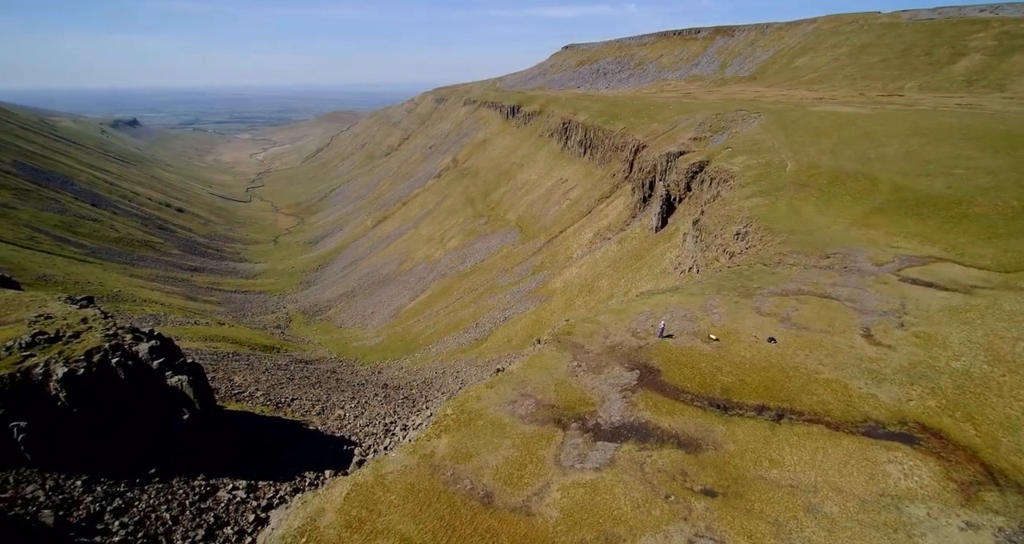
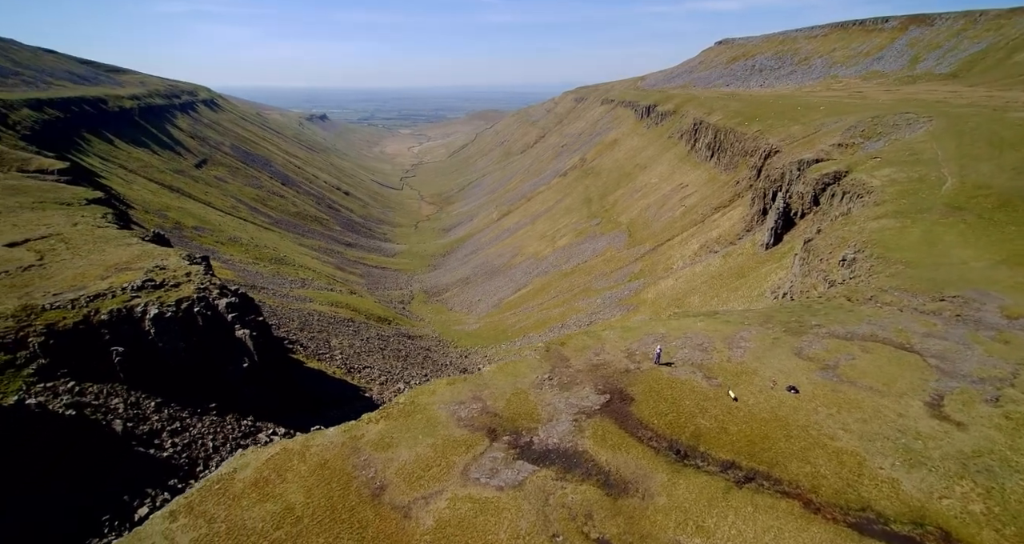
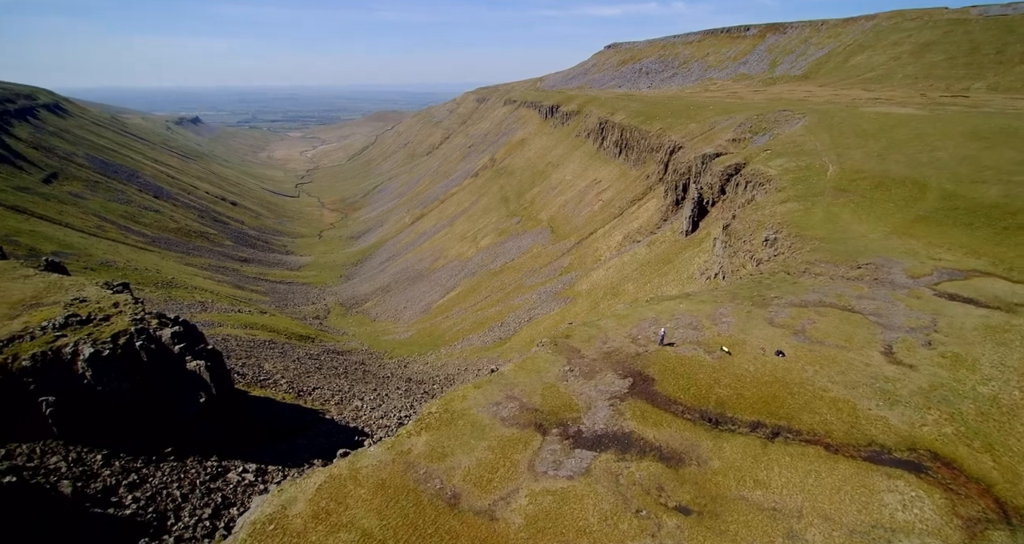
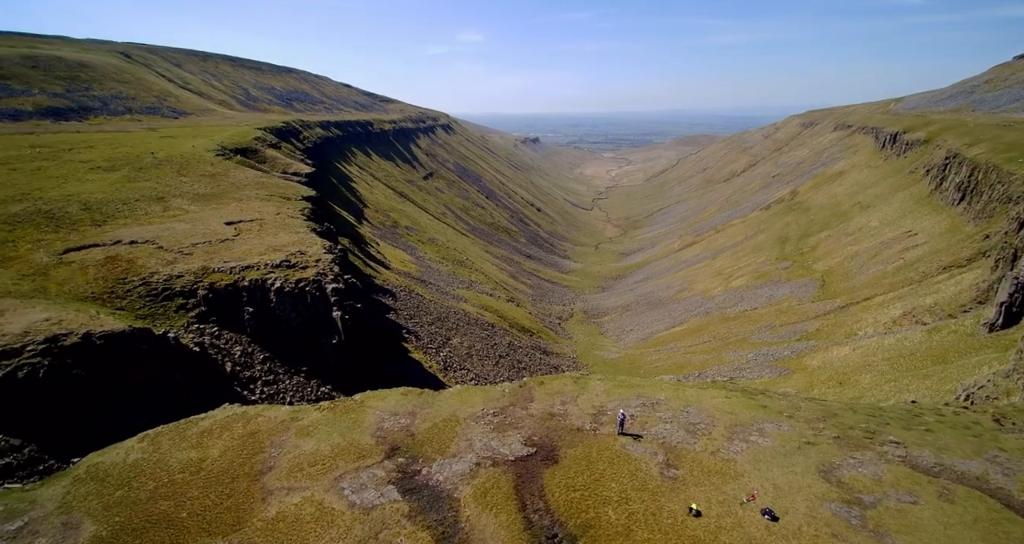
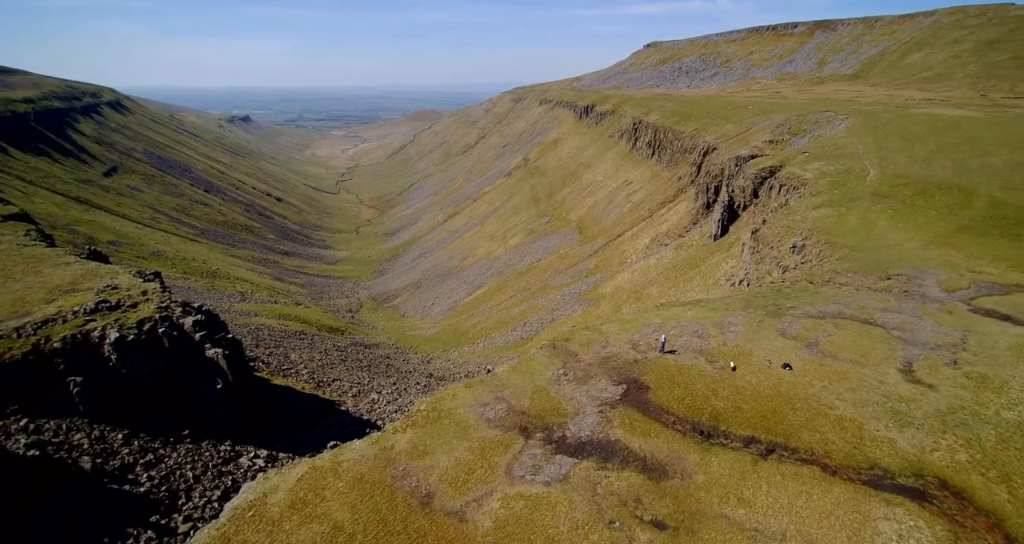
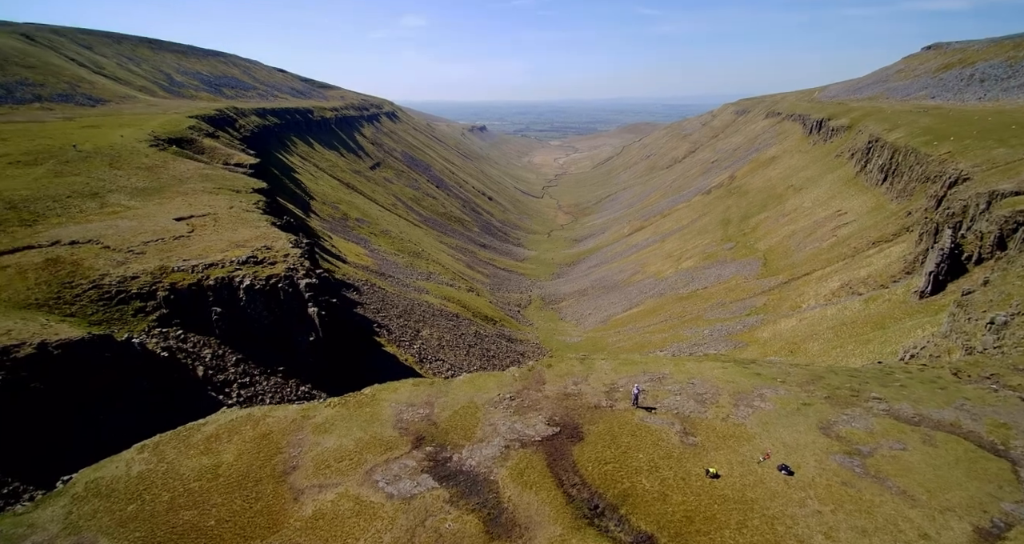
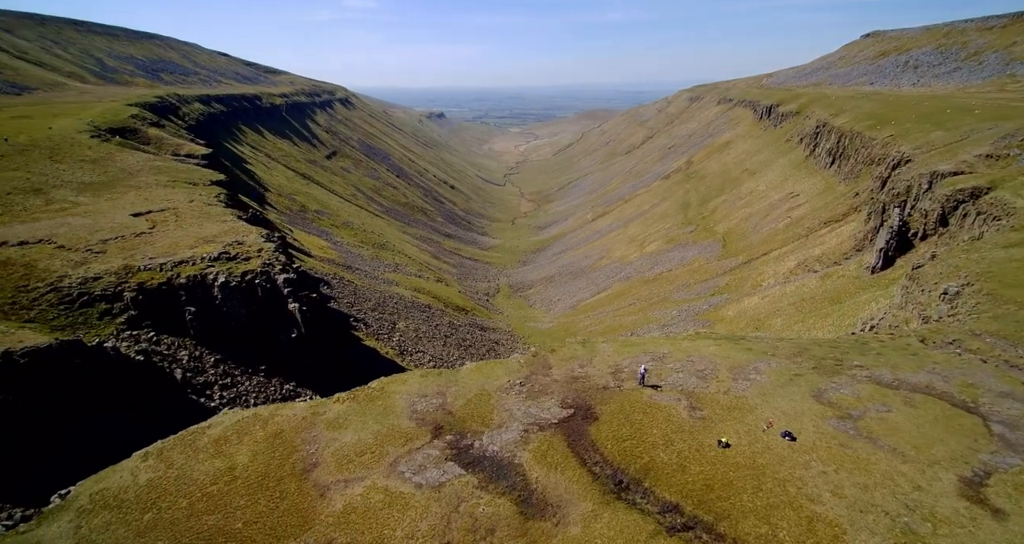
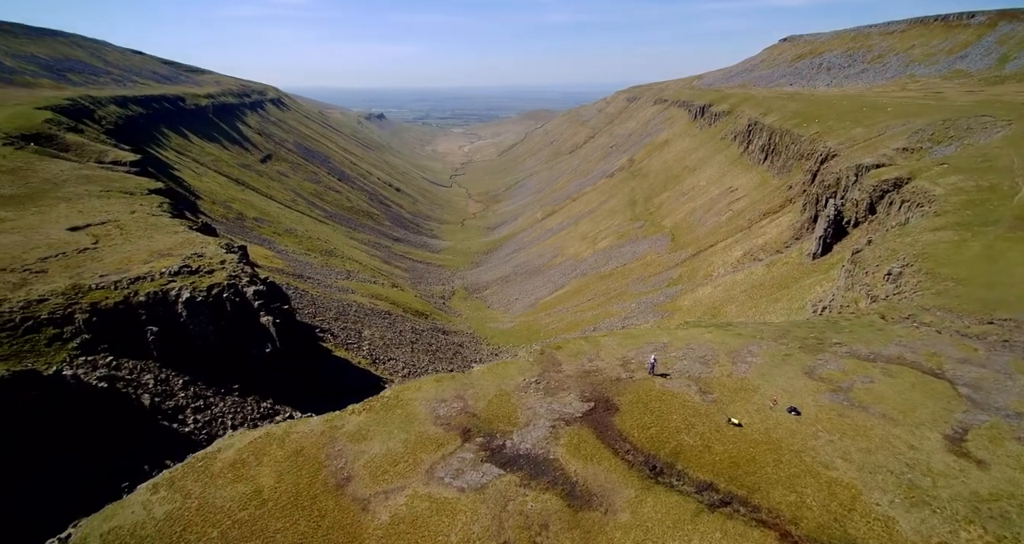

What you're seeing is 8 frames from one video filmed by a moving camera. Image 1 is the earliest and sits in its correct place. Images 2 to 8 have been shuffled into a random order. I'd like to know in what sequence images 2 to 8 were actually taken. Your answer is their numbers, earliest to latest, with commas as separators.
3, 5, 2, 8, 7, 6, 4
